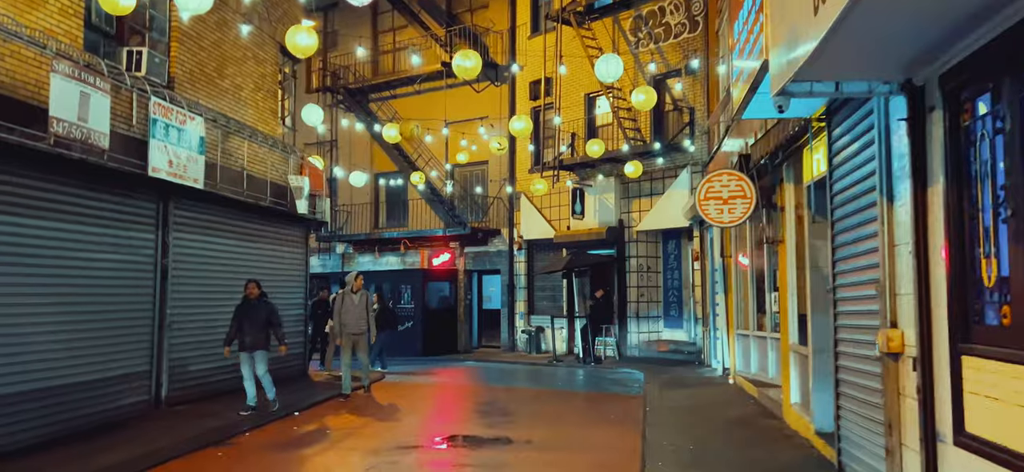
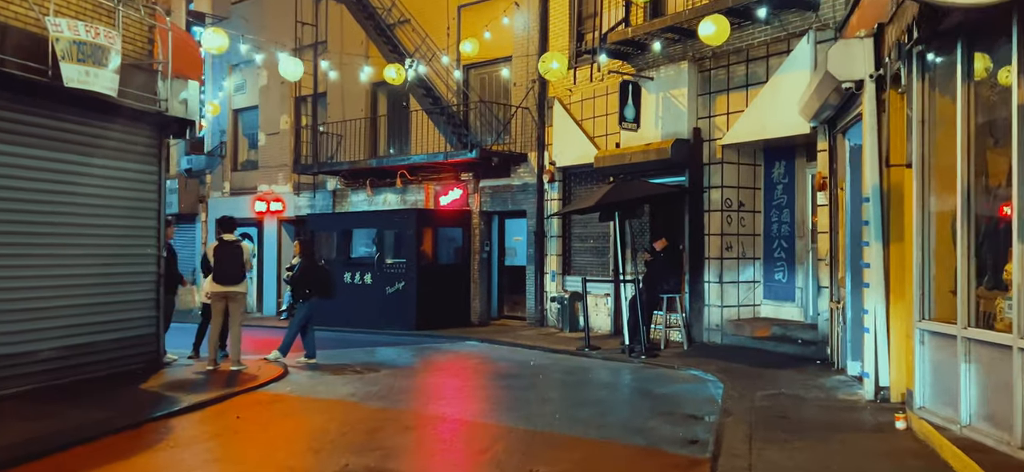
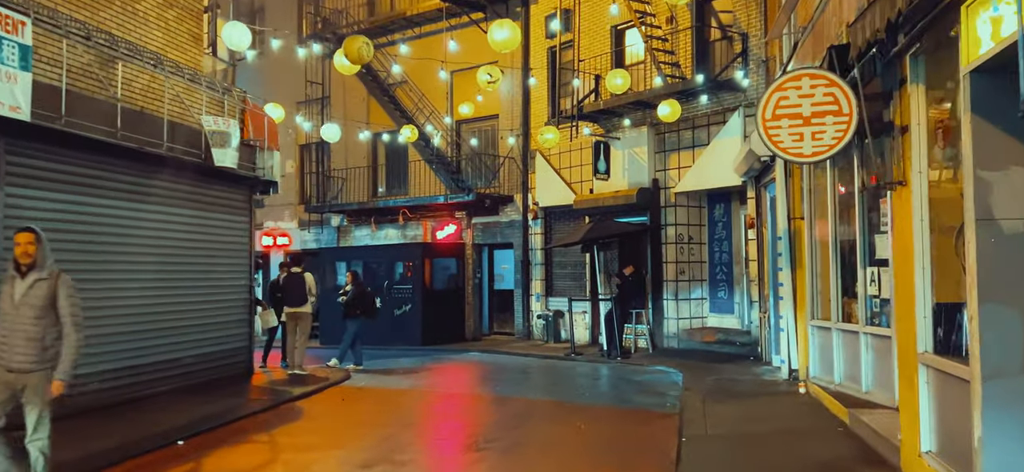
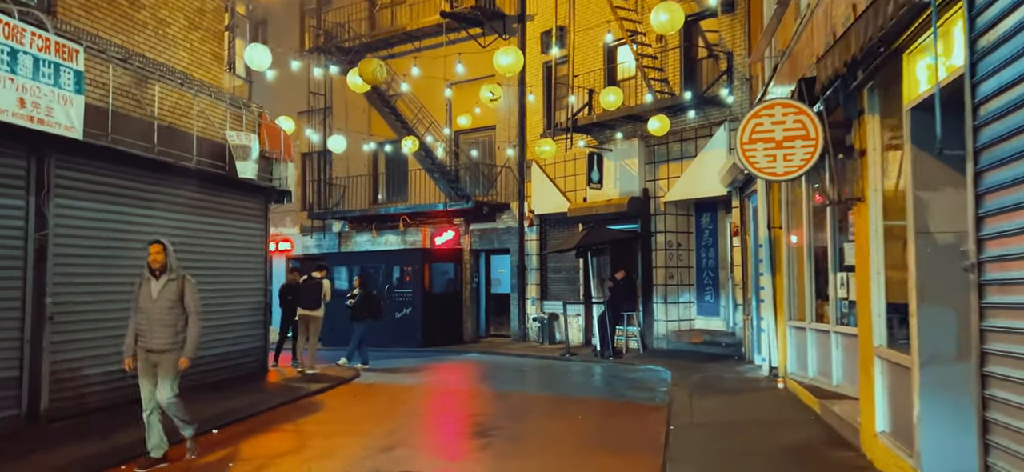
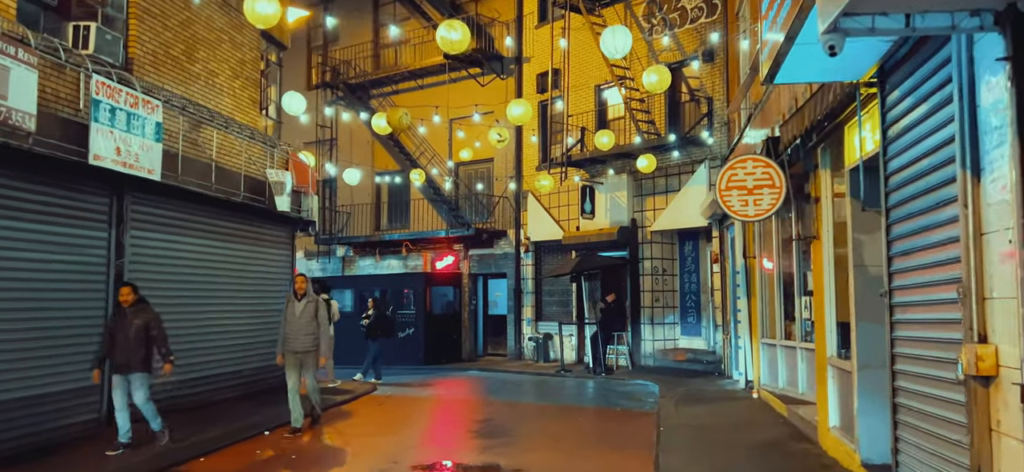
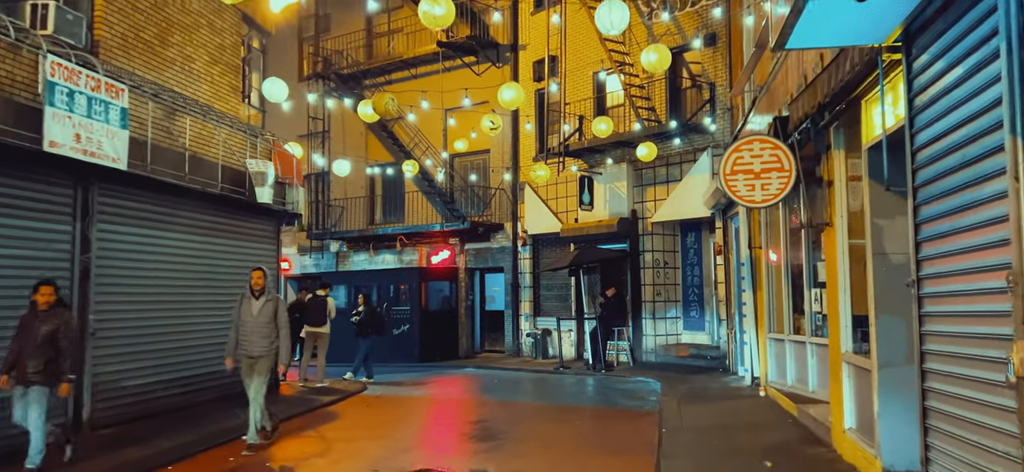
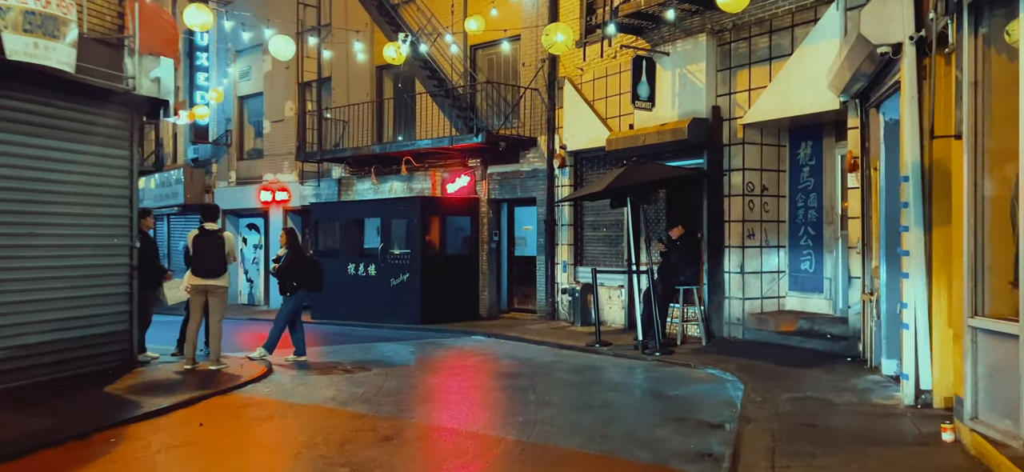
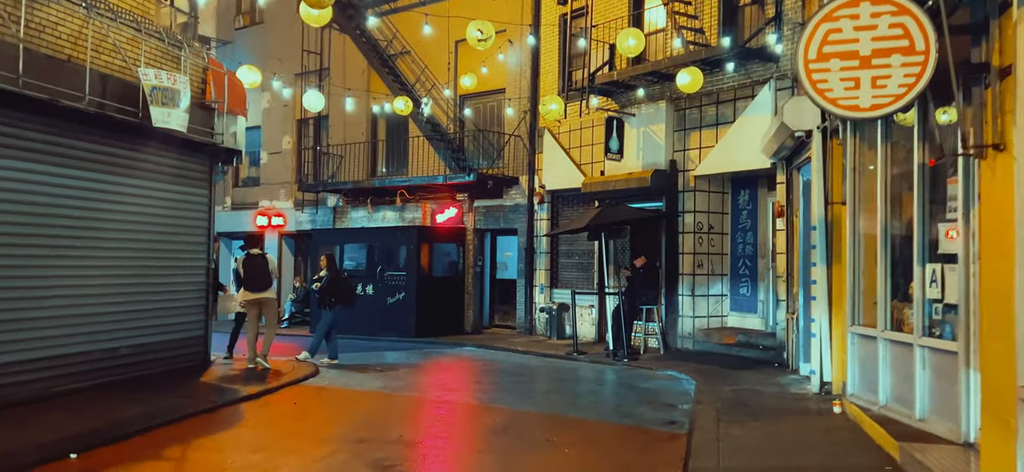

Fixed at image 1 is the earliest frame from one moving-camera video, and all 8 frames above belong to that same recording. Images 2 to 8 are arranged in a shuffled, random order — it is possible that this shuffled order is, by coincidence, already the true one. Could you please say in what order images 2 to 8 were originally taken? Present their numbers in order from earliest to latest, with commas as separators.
5, 6, 4, 3, 8, 2, 7
